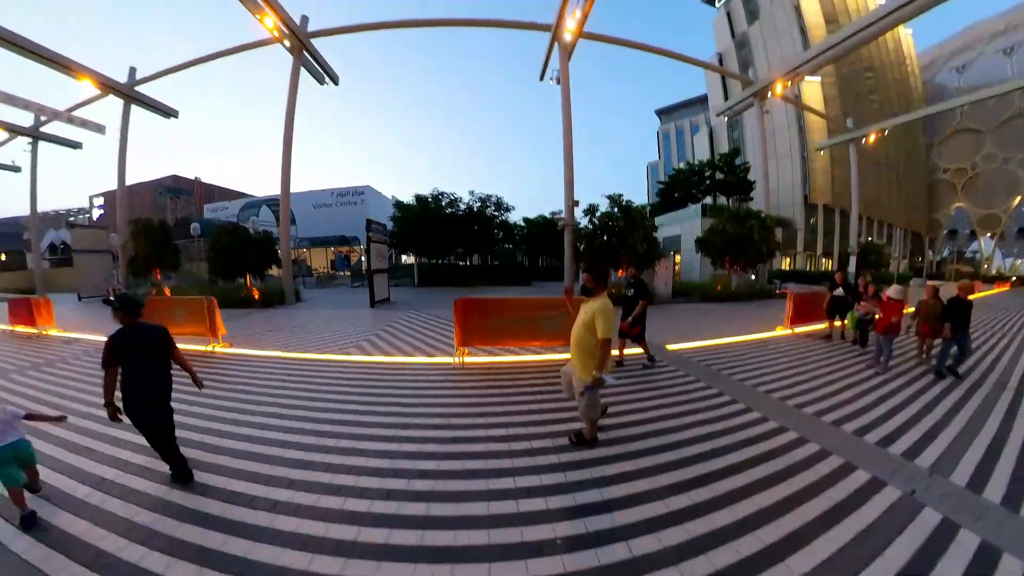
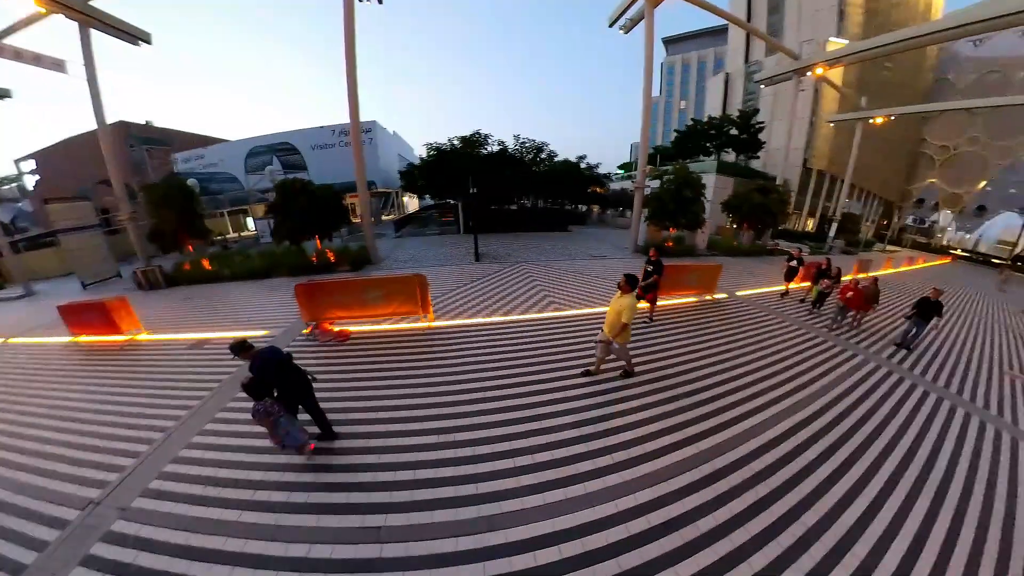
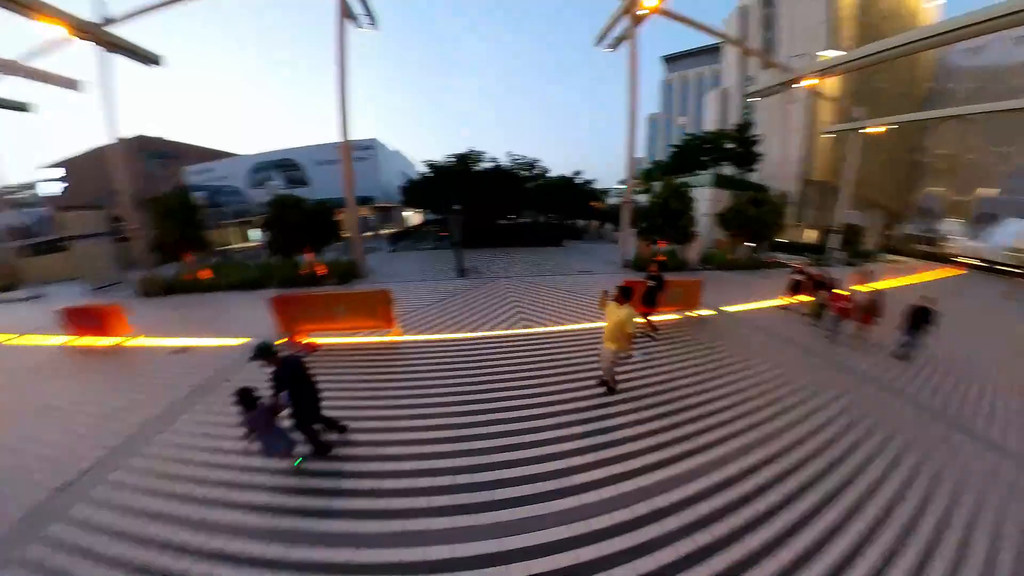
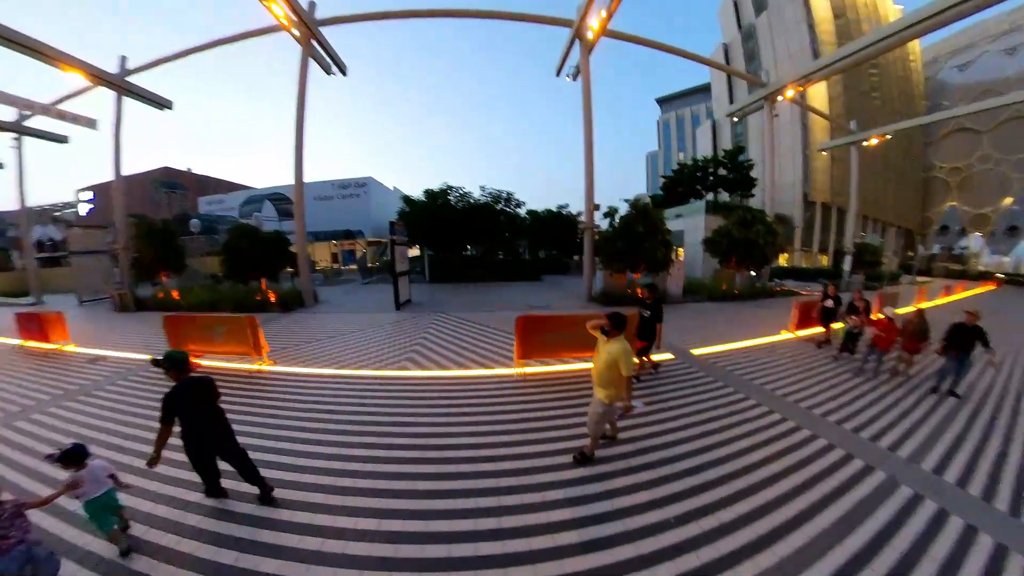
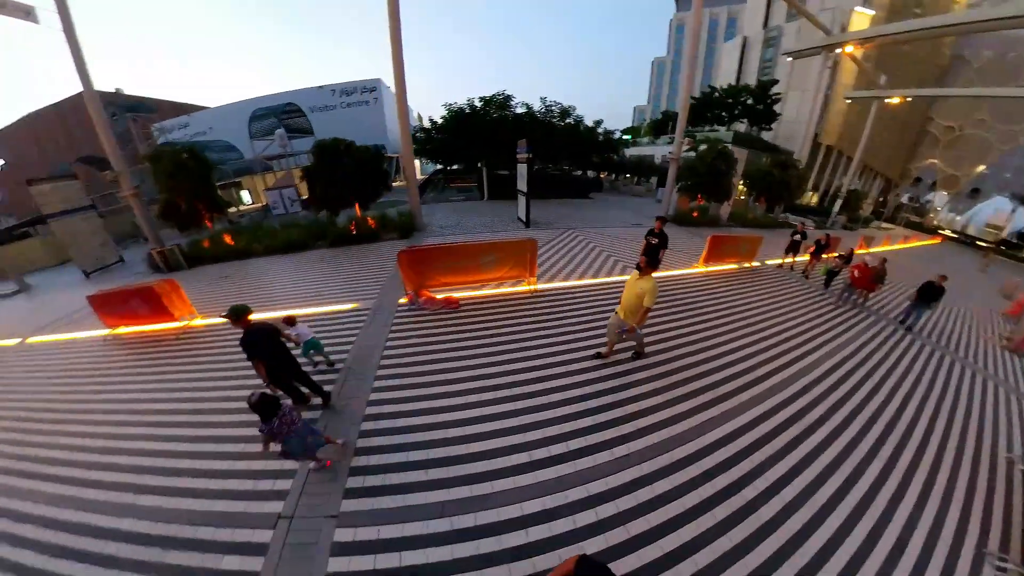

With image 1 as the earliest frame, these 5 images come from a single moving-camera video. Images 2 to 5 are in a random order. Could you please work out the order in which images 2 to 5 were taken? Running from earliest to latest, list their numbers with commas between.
4, 3, 2, 5
